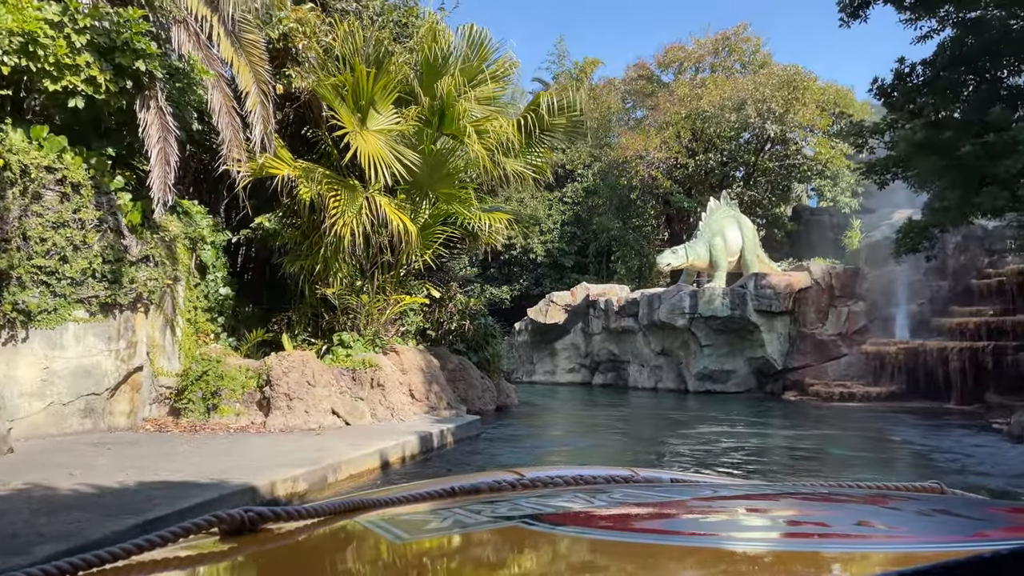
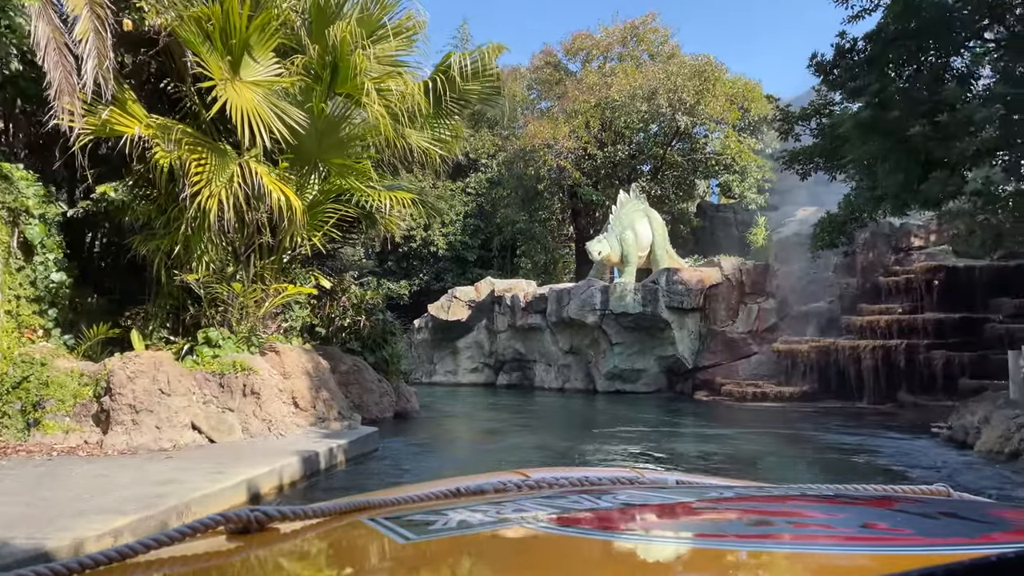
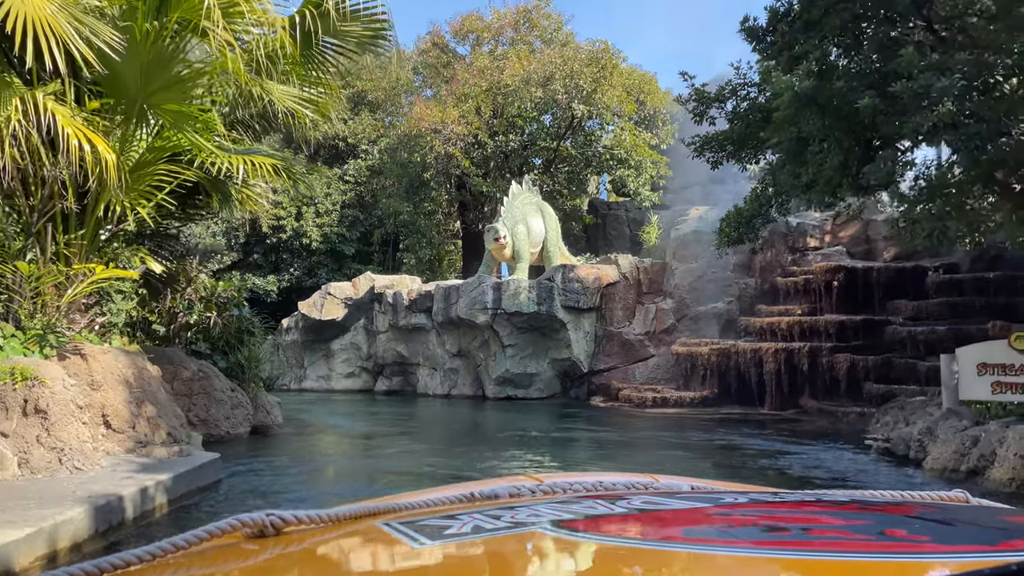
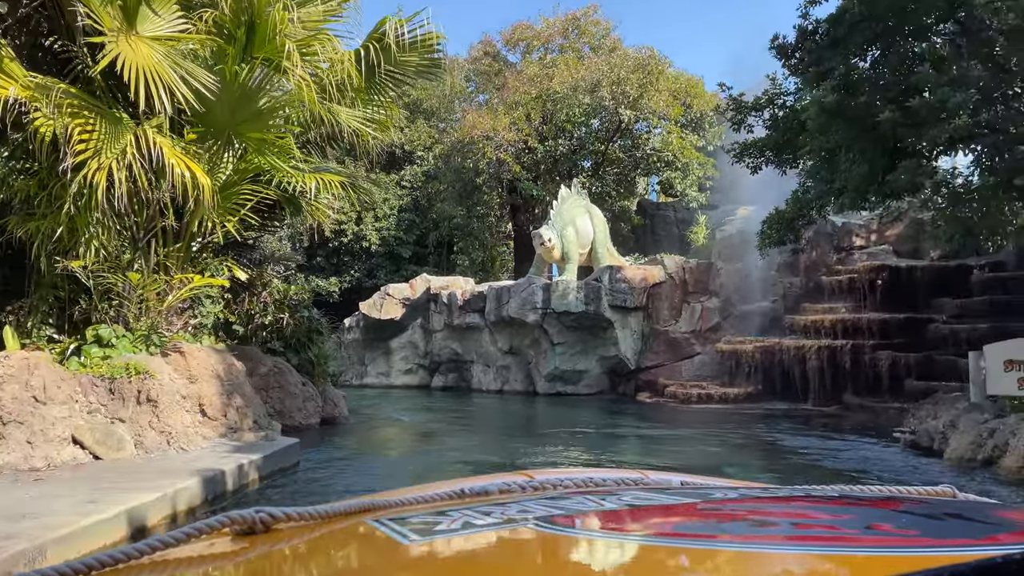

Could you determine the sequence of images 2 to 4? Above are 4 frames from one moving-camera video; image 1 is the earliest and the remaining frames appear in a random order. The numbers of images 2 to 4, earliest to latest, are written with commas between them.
2, 4, 3
